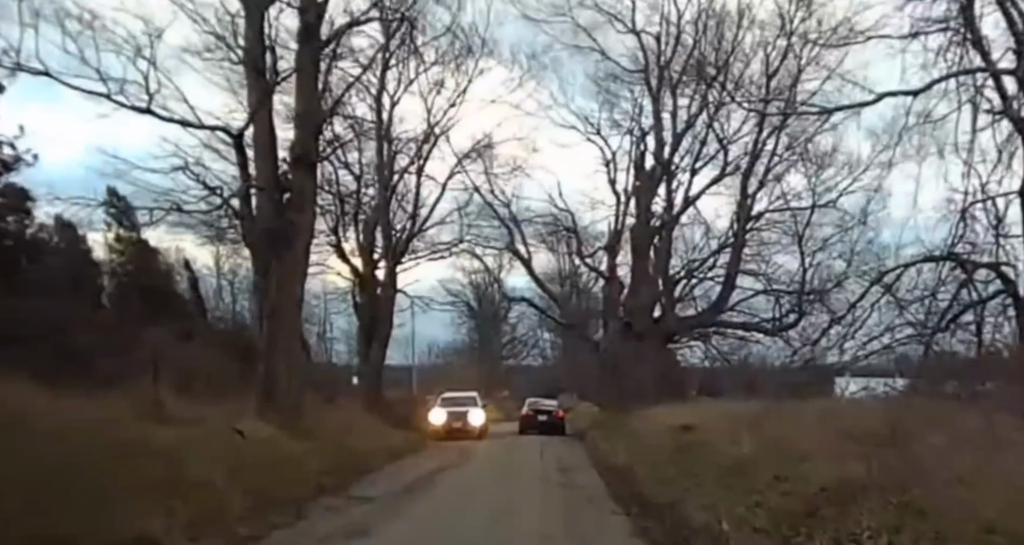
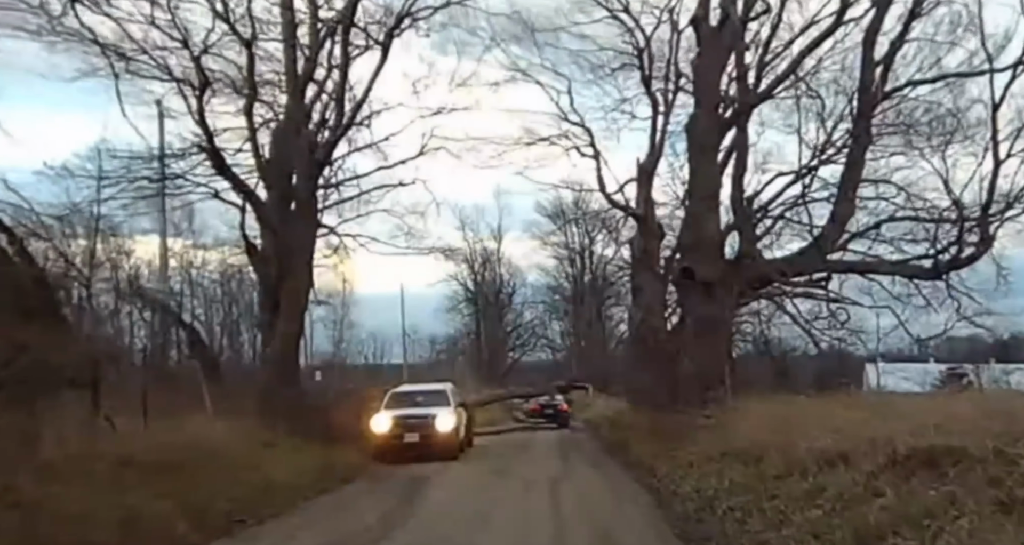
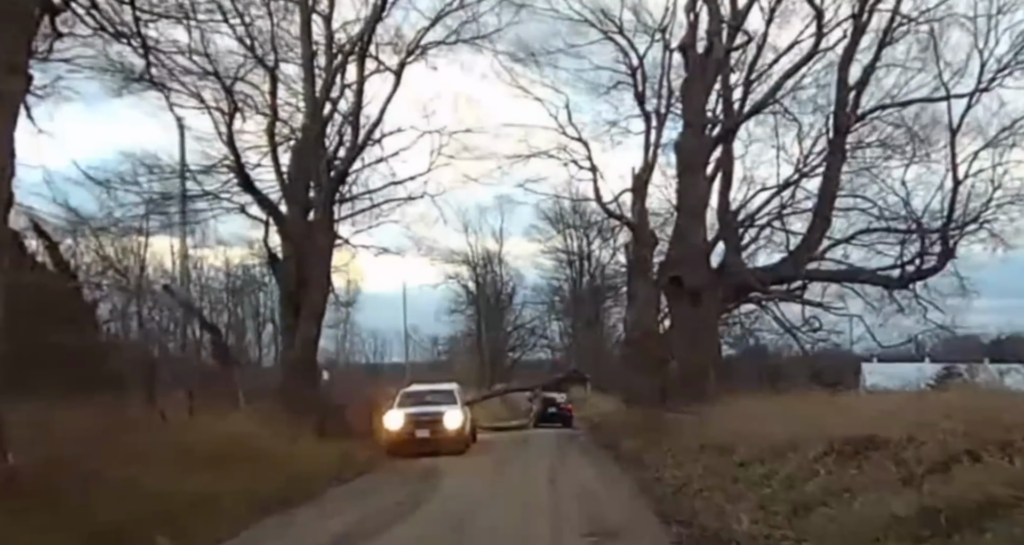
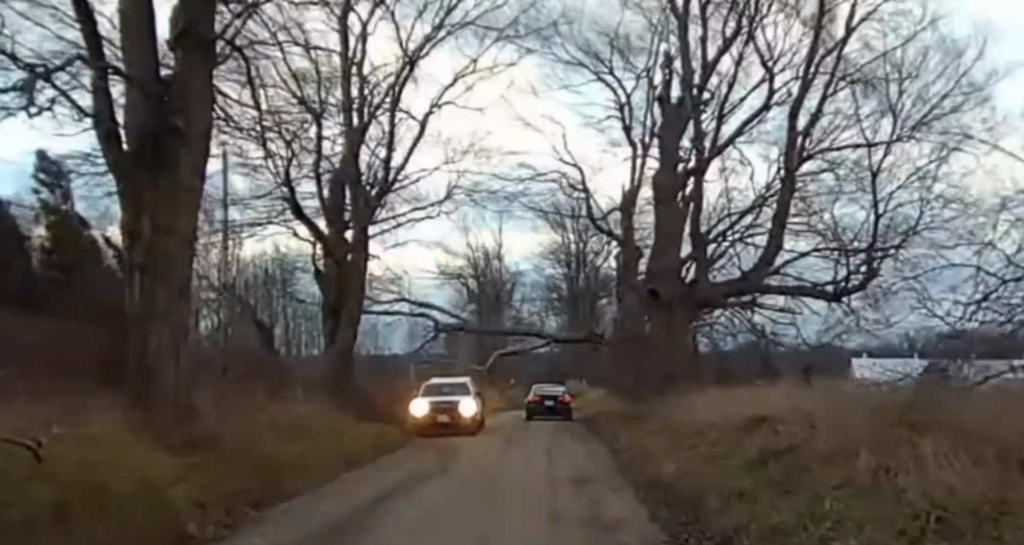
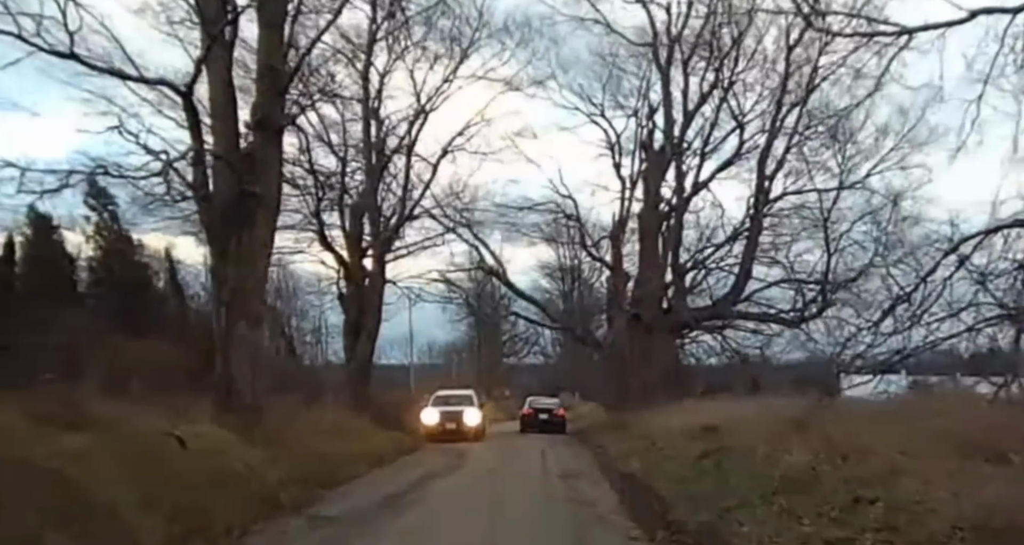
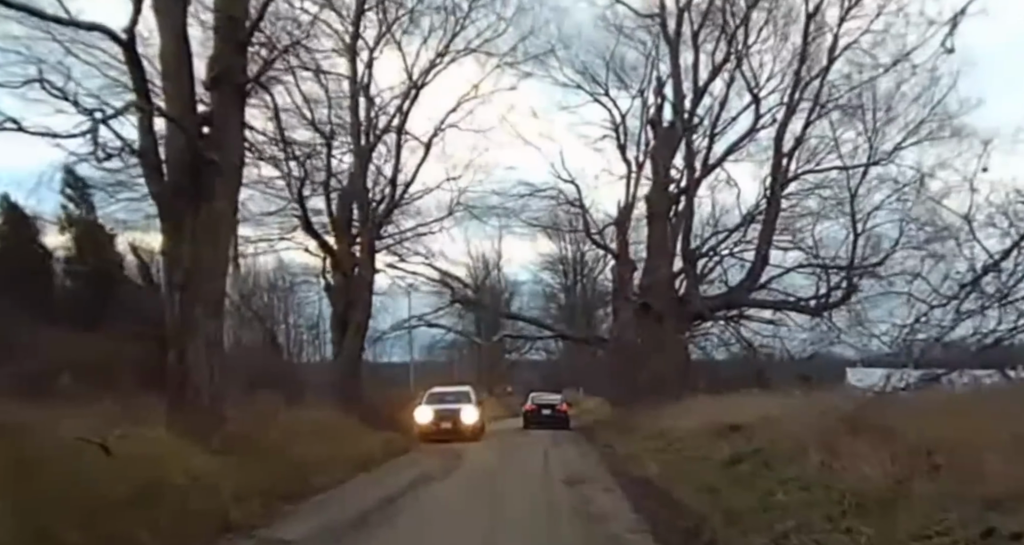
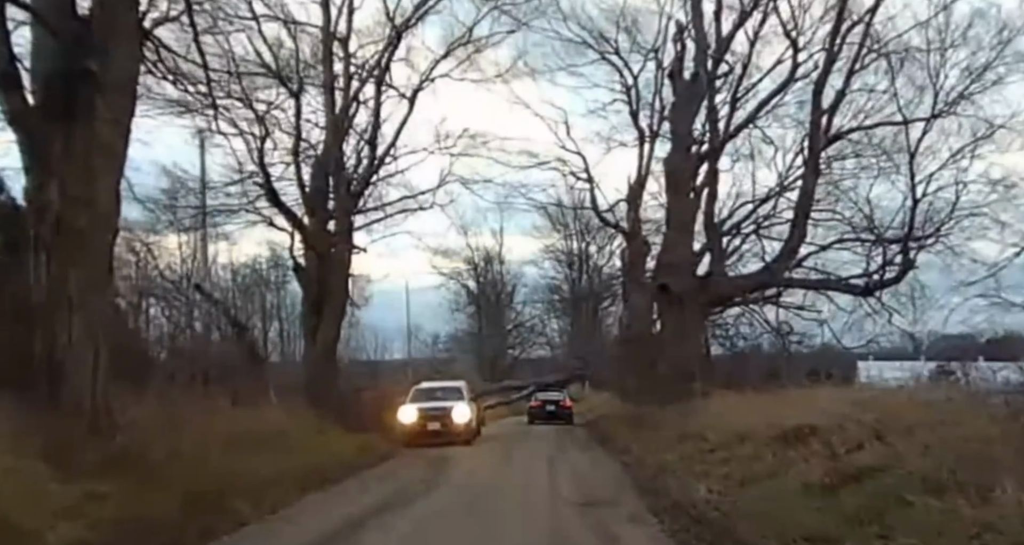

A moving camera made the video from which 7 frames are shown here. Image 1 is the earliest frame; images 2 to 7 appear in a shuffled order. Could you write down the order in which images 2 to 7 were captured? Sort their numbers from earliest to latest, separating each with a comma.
5, 6, 4, 7, 3, 2
